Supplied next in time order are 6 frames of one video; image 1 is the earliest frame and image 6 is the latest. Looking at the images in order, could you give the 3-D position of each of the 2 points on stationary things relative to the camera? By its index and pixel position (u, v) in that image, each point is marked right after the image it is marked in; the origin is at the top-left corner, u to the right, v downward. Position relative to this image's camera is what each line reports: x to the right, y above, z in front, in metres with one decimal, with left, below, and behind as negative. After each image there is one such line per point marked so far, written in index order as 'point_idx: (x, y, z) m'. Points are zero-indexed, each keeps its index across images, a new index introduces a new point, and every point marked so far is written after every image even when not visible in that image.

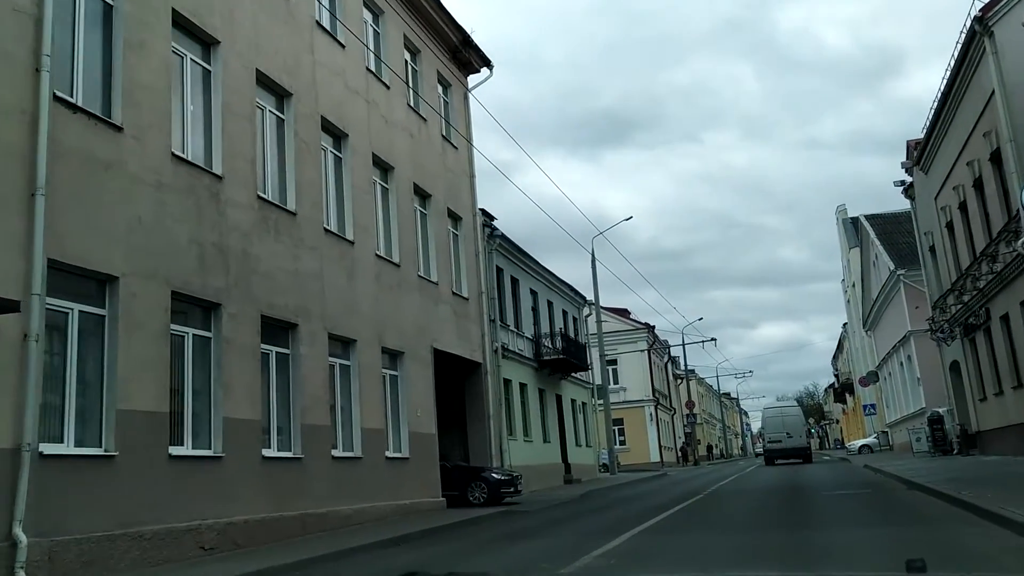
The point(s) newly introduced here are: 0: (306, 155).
0: (-3.6, +2.3, +15.3) m
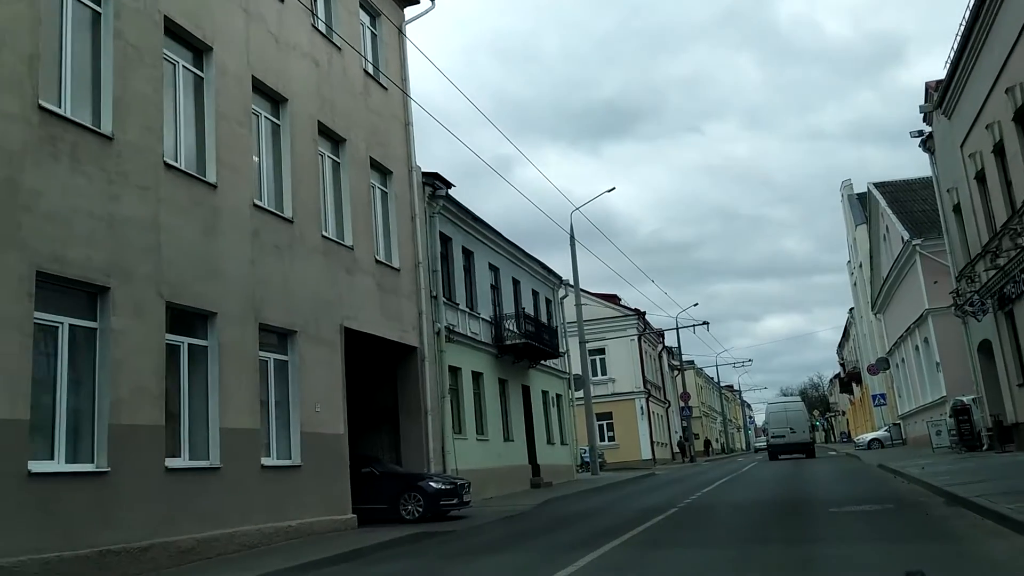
0: (-4.3, +2.5, +13.3) m
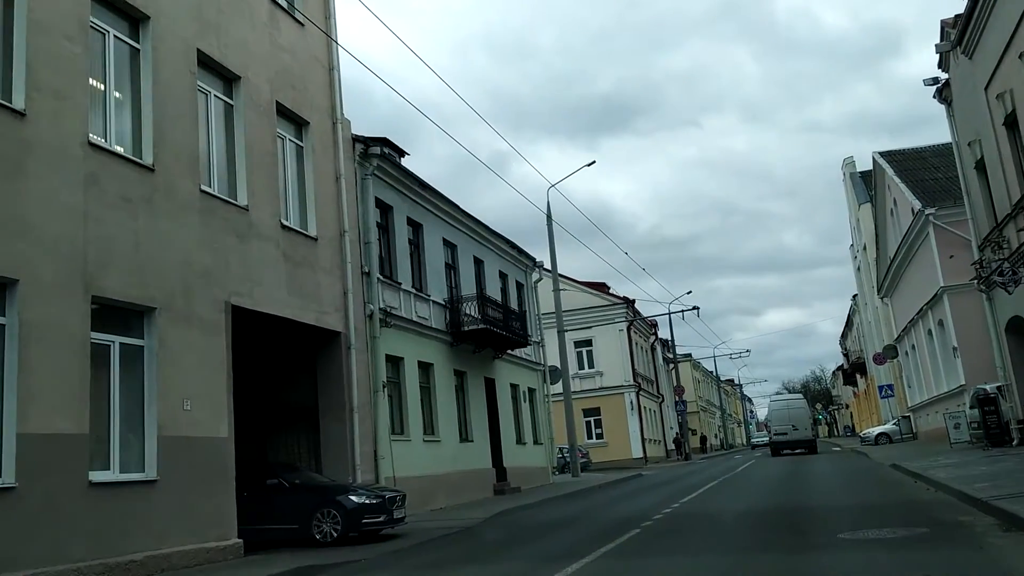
0: (-5.4, +3.0, +10.2) m
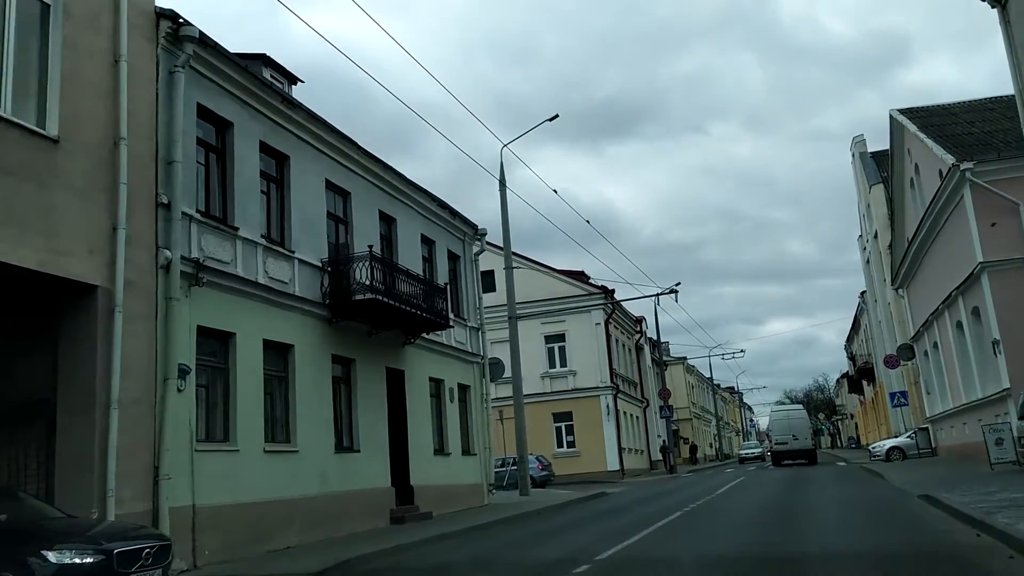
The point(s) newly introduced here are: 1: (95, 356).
0: (-7.1, +3.8, +4.9) m
1: (-4.8, -0.8, +10.2) m
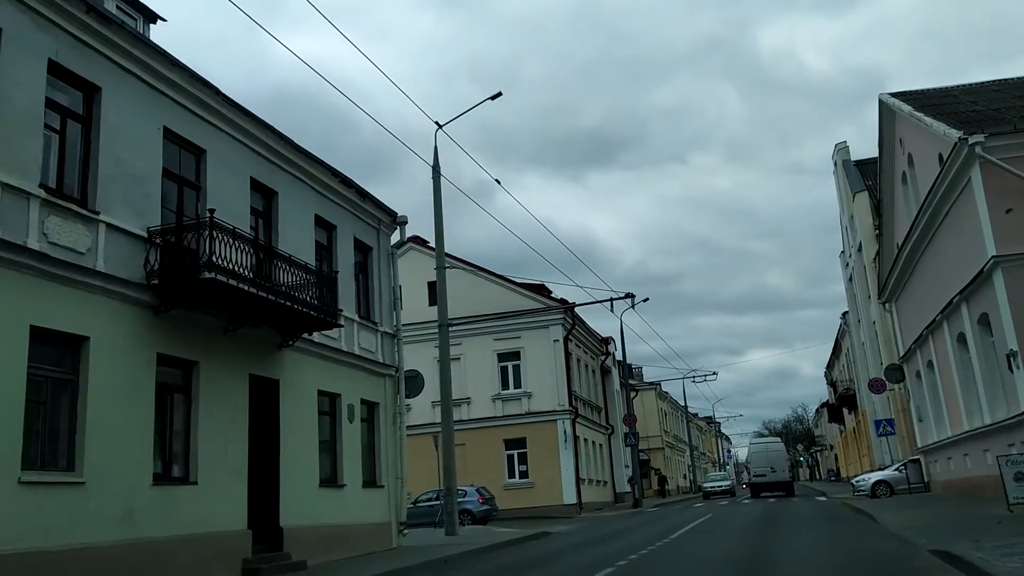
0: (-8.4, +4.5, +1.1) m
1: (-6.2, -0.3, +6.4) m
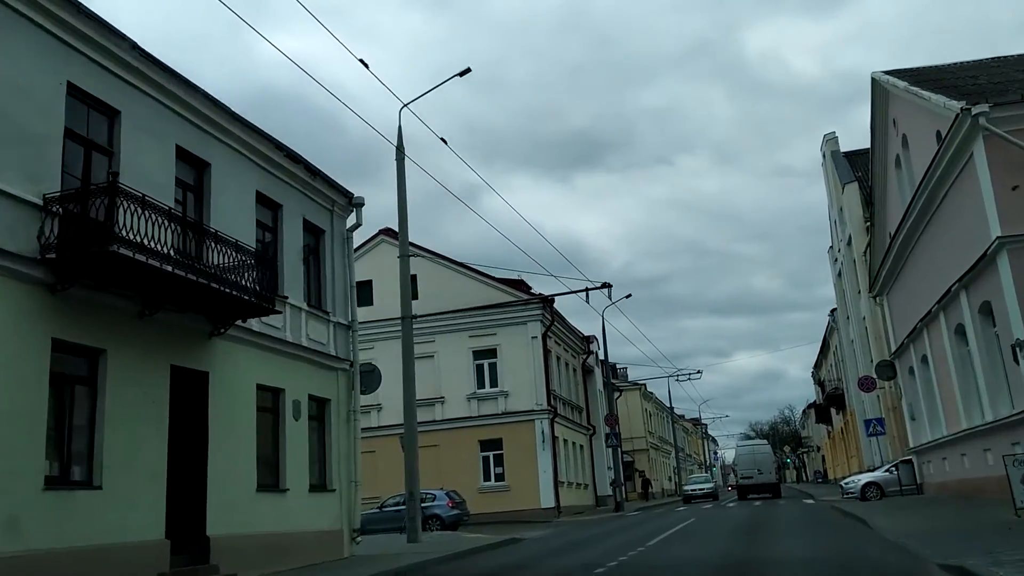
0: (-8.8, +4.8, -0.4) m
1: (-6.8, 0.0, +4.8) m
